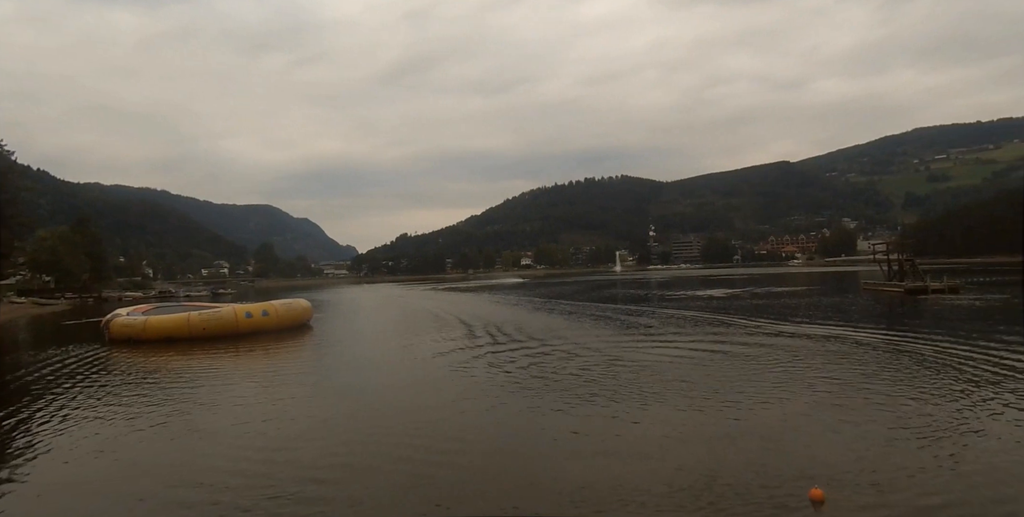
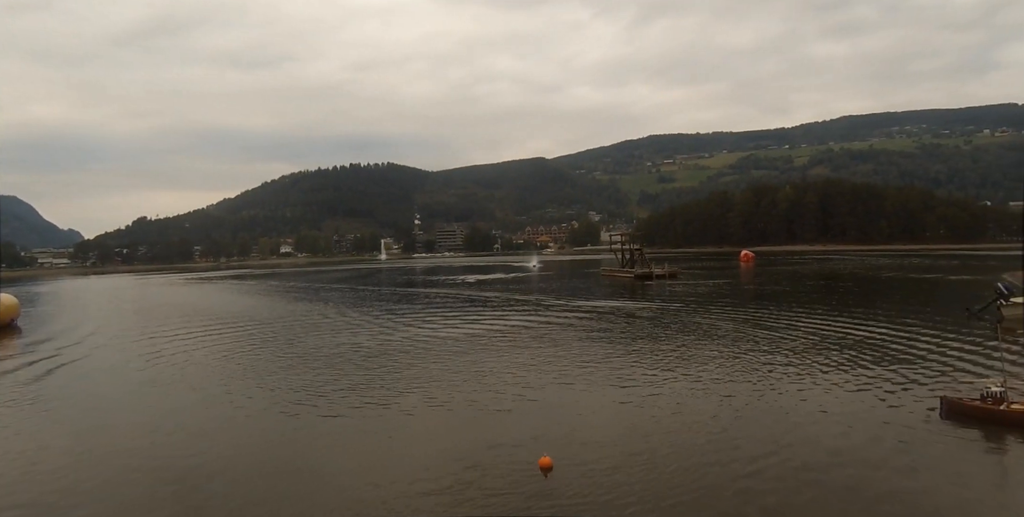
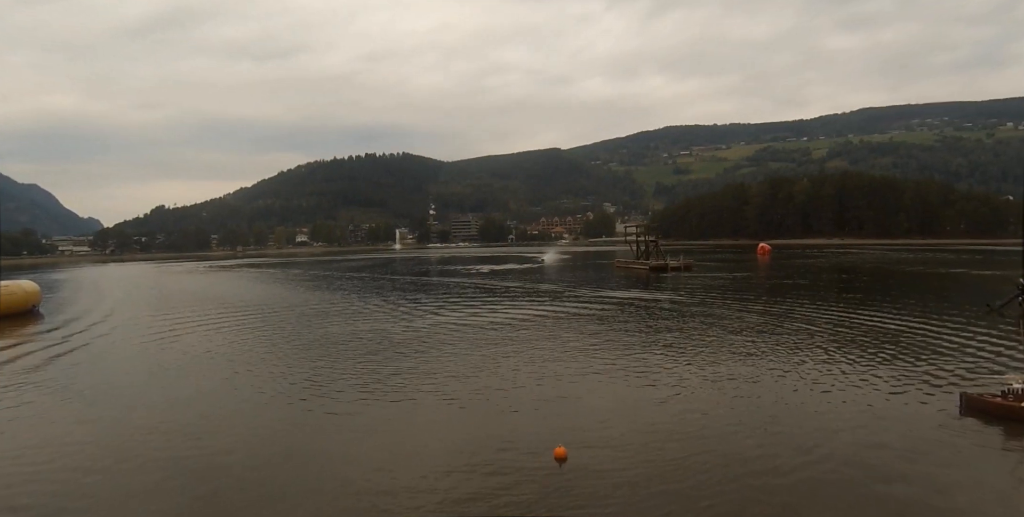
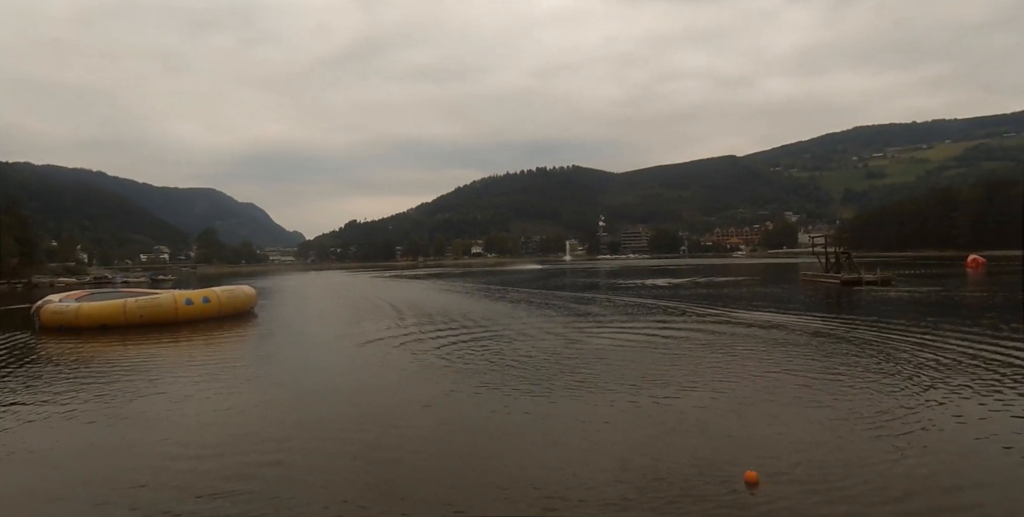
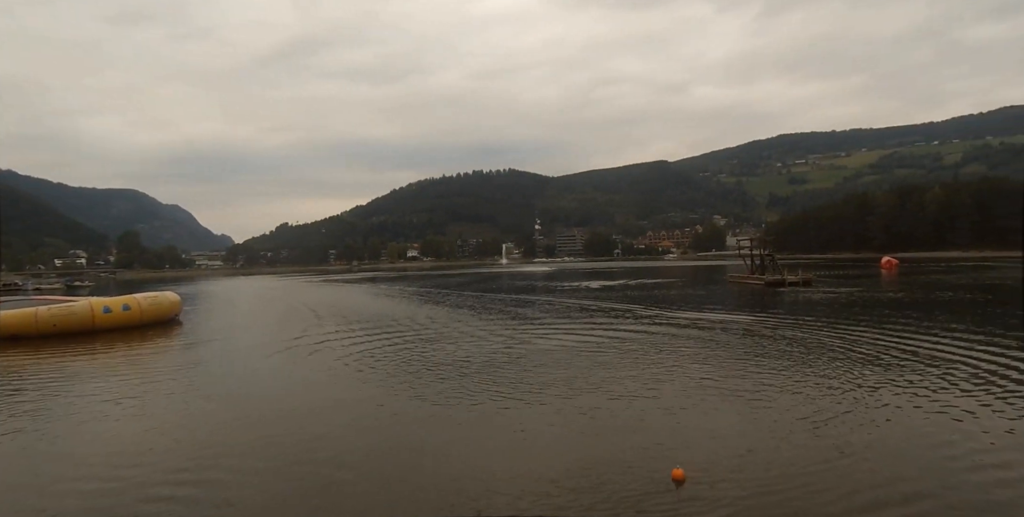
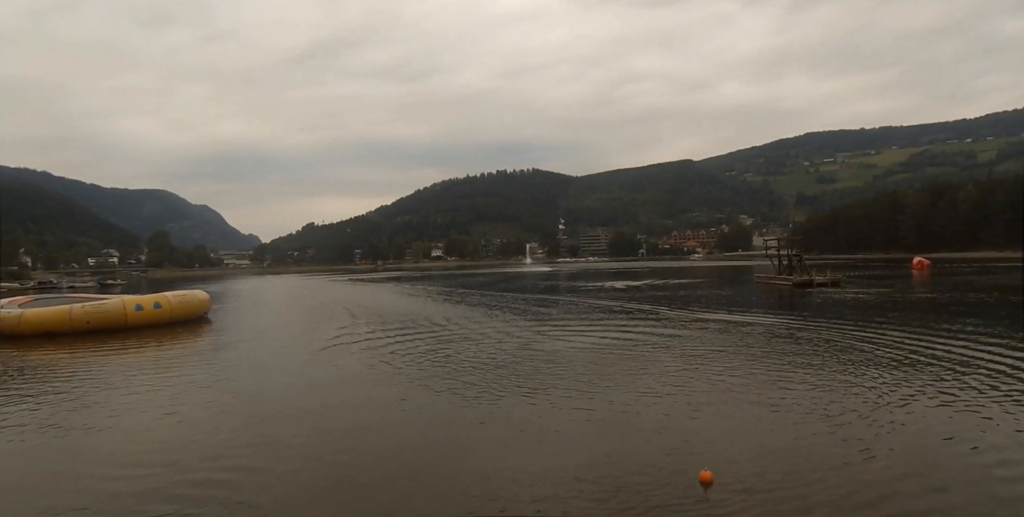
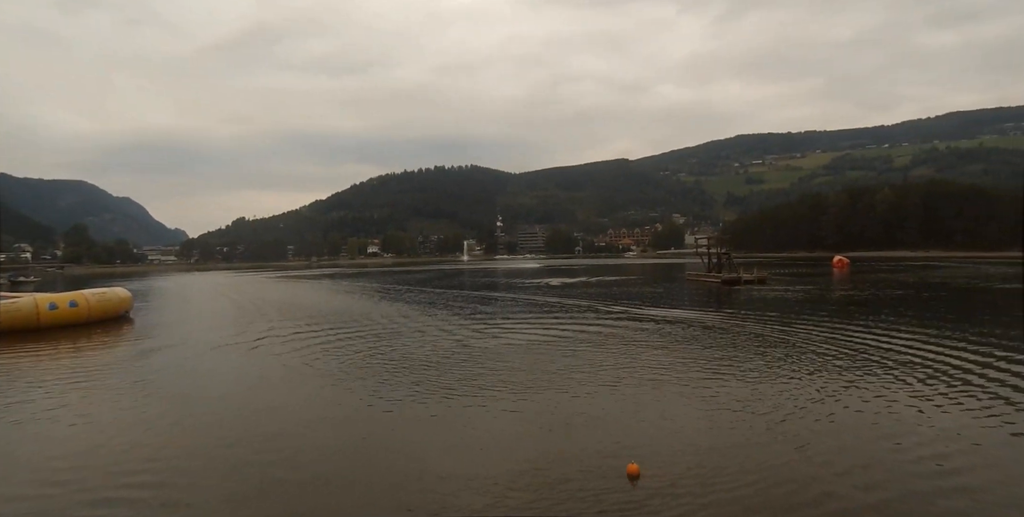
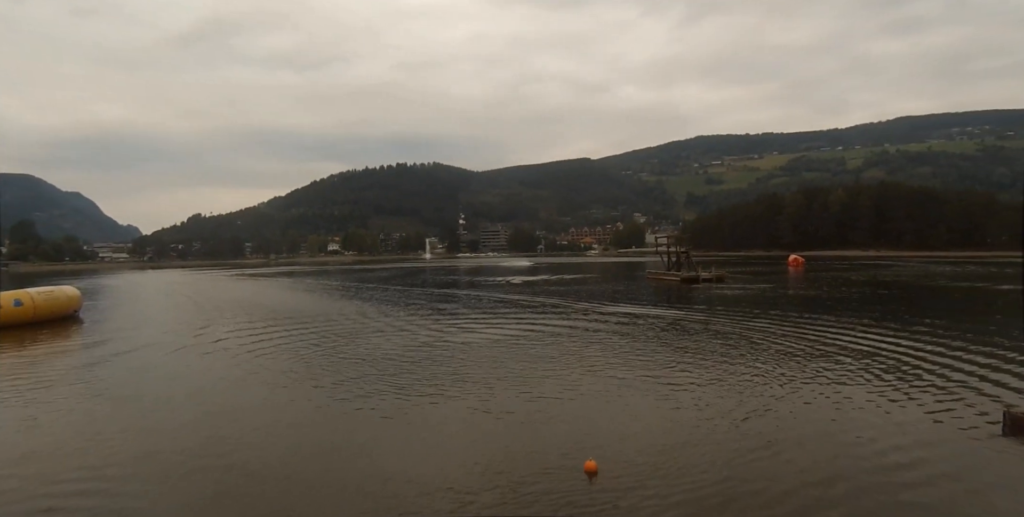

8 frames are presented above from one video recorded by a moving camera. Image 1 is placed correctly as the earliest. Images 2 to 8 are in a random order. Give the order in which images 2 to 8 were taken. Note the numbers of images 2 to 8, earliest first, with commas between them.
4, 6, 5, 7, 8, 2, 3
